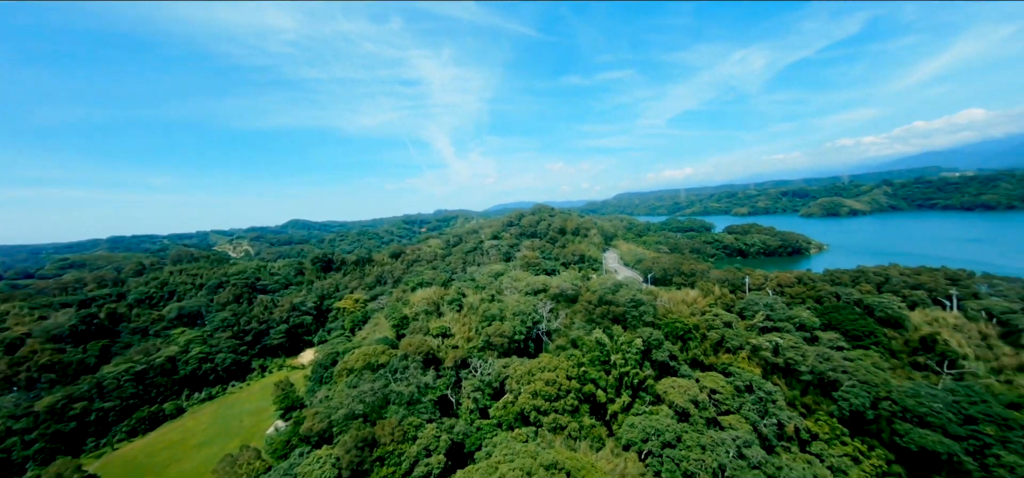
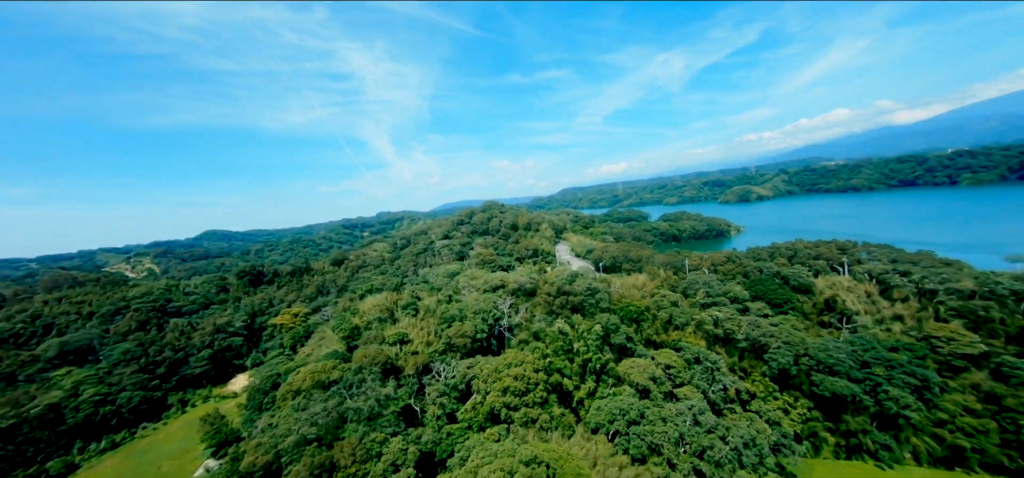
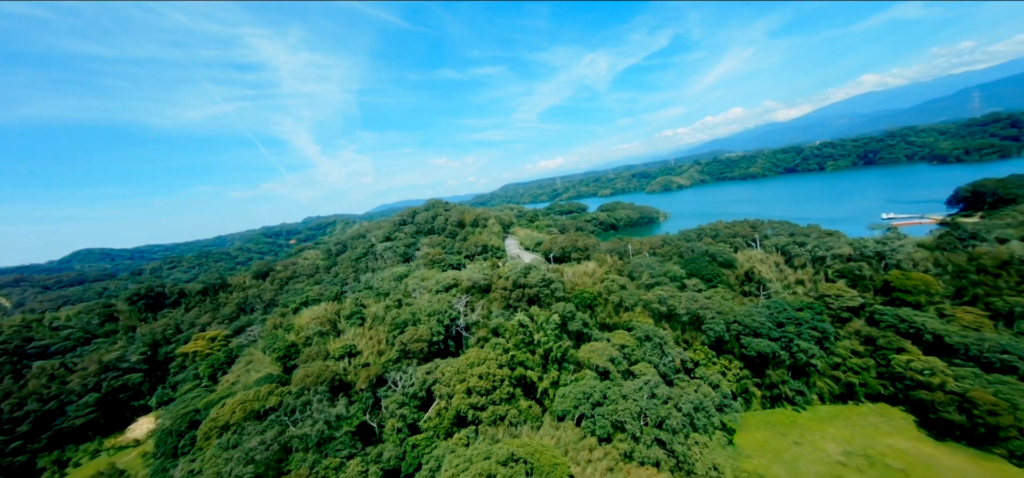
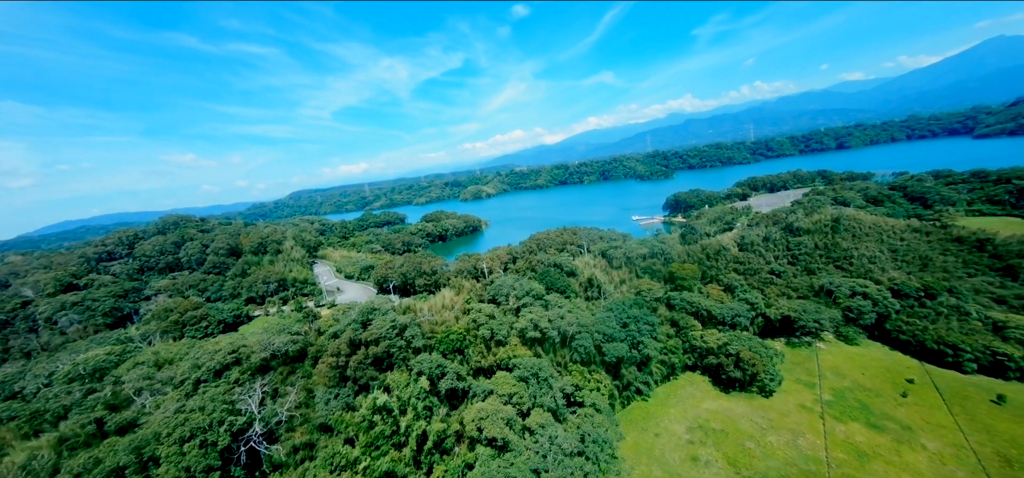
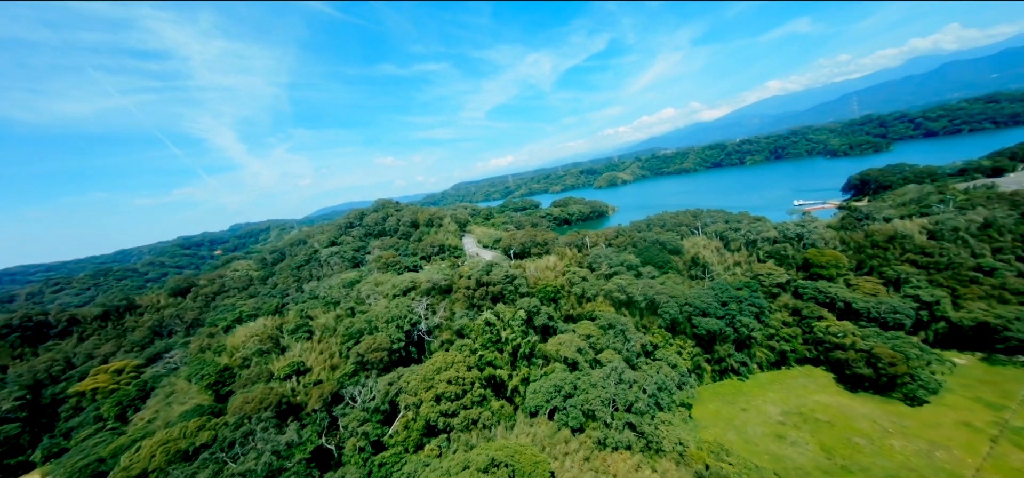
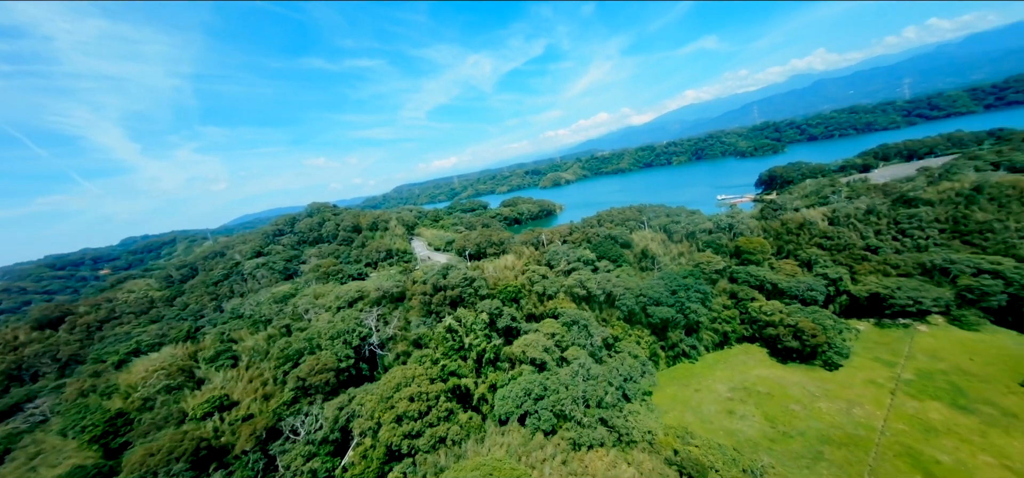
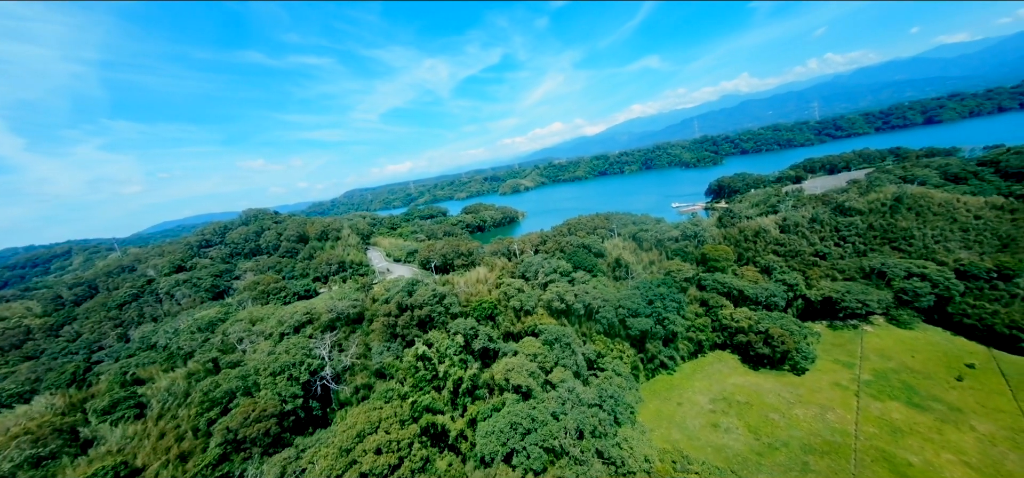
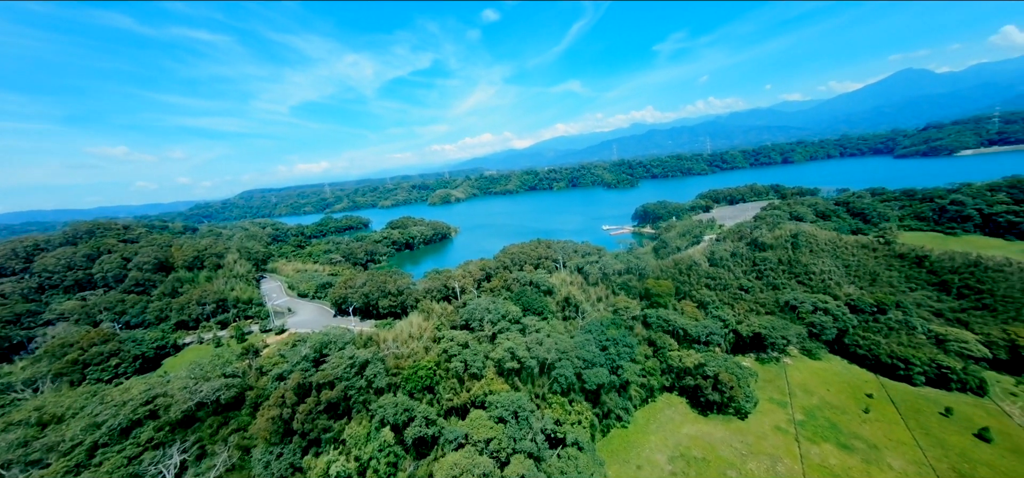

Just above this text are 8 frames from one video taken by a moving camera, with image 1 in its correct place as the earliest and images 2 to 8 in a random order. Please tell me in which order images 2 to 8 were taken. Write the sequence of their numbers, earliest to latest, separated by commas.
2, 3, 5, 6, 7, 4, 8
